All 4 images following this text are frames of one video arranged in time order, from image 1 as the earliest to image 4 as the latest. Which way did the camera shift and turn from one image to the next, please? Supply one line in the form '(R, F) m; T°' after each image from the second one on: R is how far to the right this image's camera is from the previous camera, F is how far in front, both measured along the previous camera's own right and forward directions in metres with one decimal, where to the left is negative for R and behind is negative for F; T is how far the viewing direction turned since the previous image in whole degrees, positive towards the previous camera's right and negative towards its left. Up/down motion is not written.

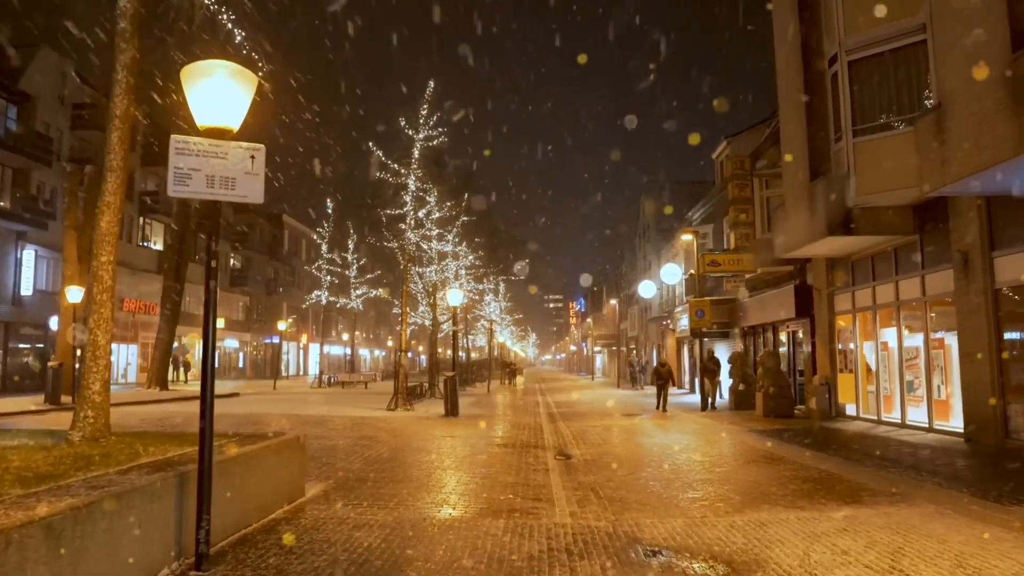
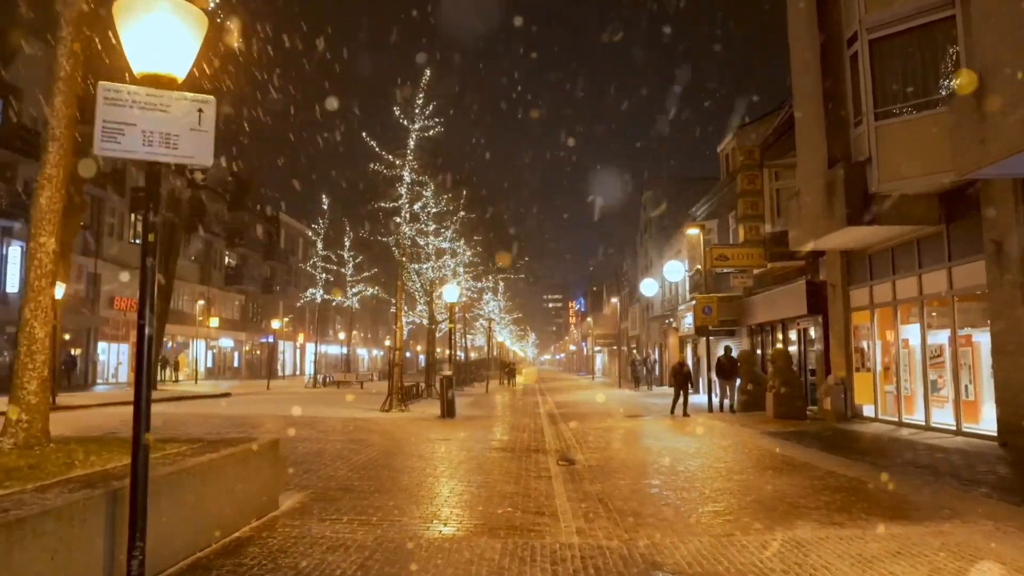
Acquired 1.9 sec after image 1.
(0.0, +0.9) m; 0°
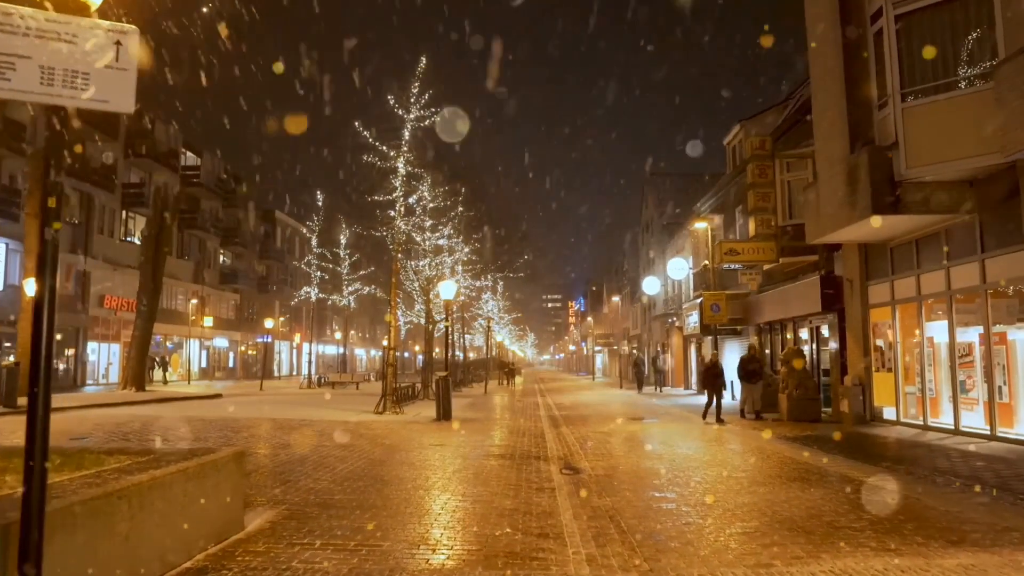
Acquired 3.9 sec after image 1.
(0.0, +1.0) m; 0°
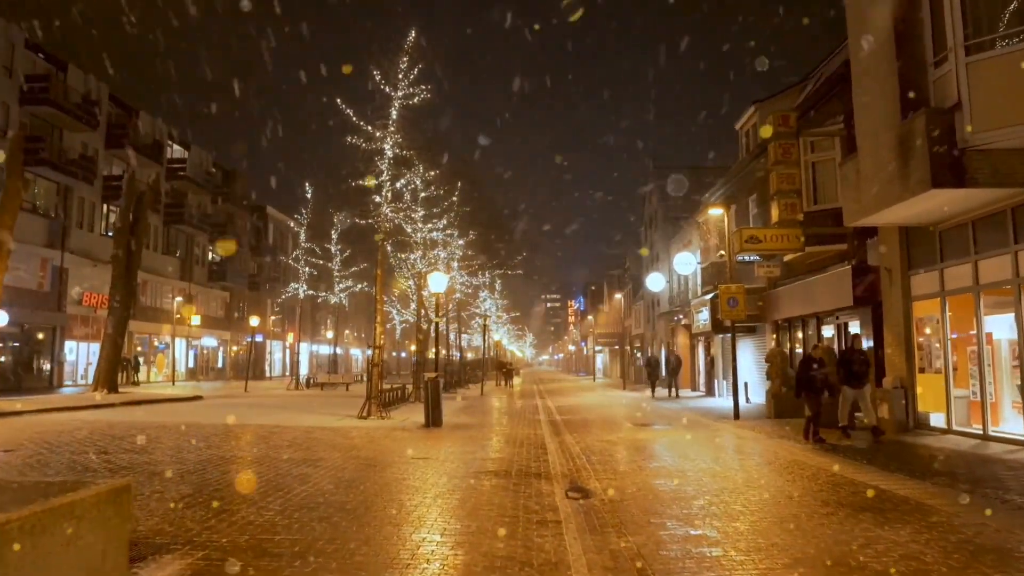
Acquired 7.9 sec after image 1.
(0.0, +2.0) m; 0°
